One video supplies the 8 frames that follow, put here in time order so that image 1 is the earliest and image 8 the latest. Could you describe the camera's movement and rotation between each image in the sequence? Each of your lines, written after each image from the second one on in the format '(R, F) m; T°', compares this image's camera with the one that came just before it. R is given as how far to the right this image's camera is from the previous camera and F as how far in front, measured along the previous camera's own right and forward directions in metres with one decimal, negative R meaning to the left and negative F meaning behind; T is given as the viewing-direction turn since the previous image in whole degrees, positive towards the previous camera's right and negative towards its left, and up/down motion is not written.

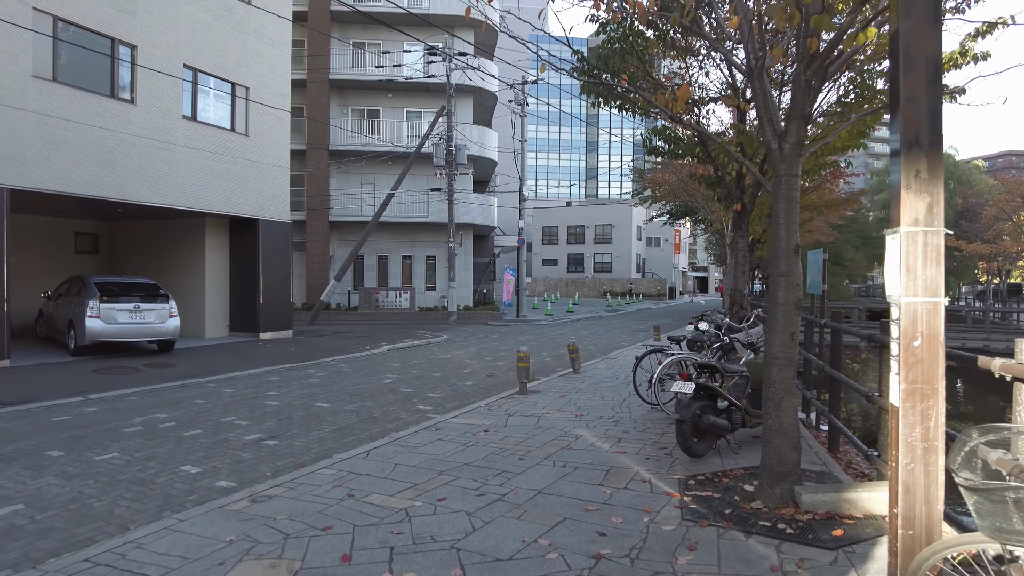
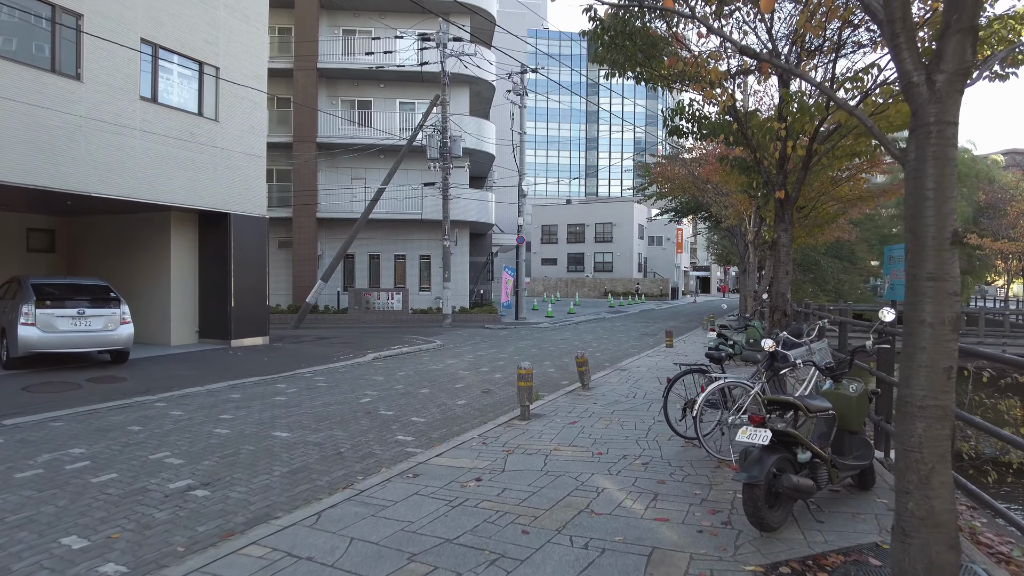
(0.0, +1.6) m; 0°
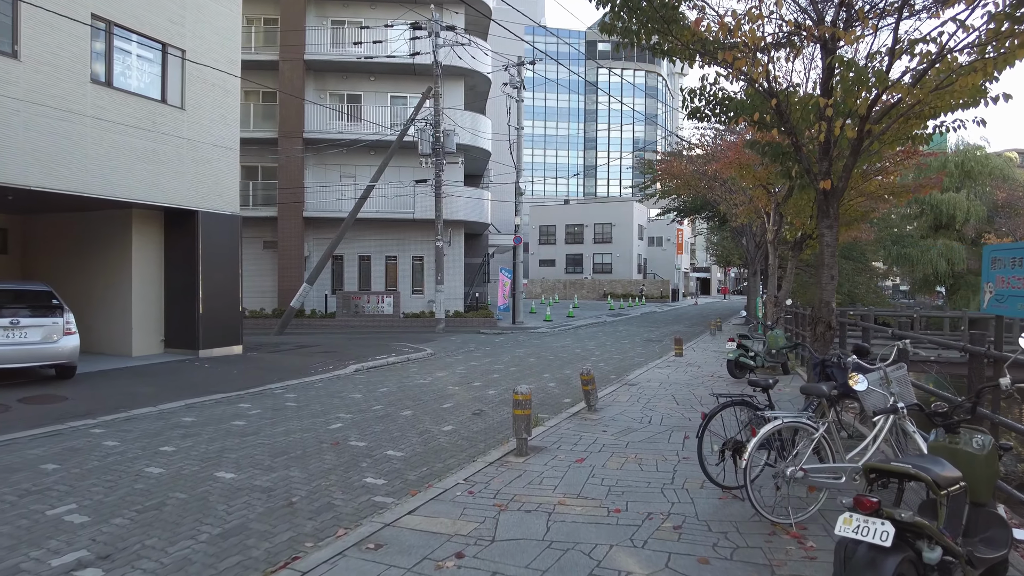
(0.0, +1.4) m; 0°
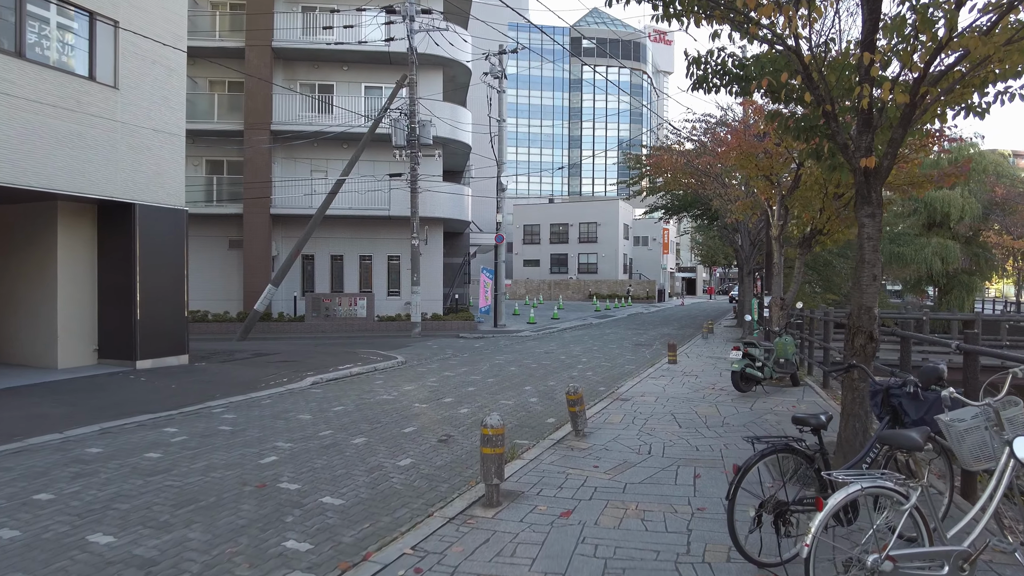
(+0.1, +1.4) m; +1°
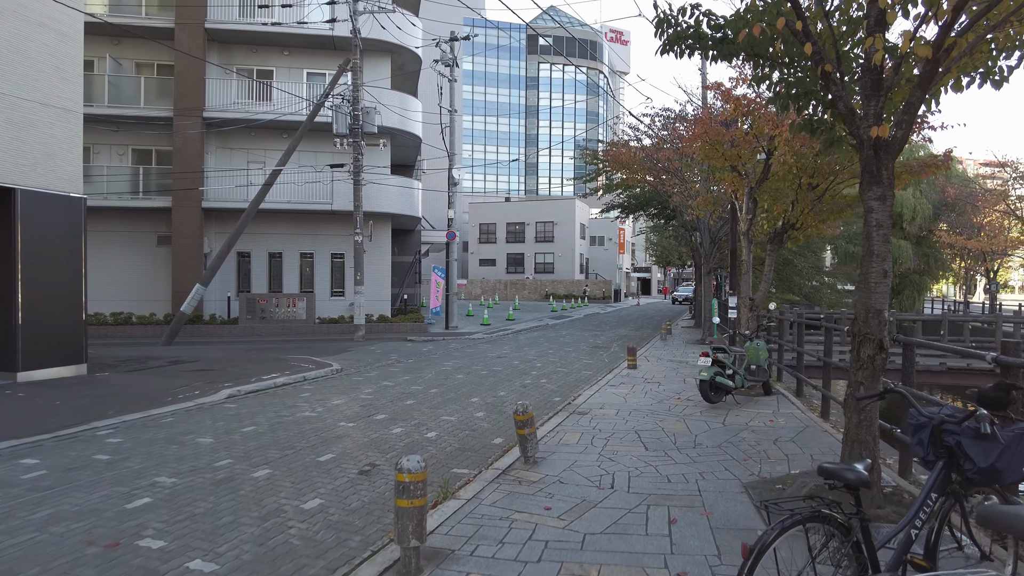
(+0.2, +1.2) m; +4°
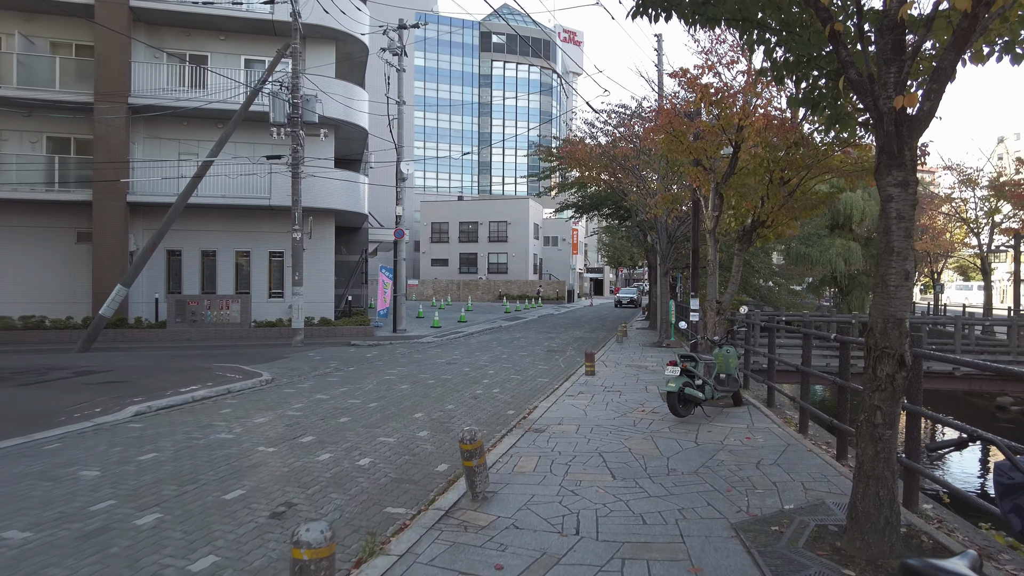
(+0.1, +1.0) m; +4°
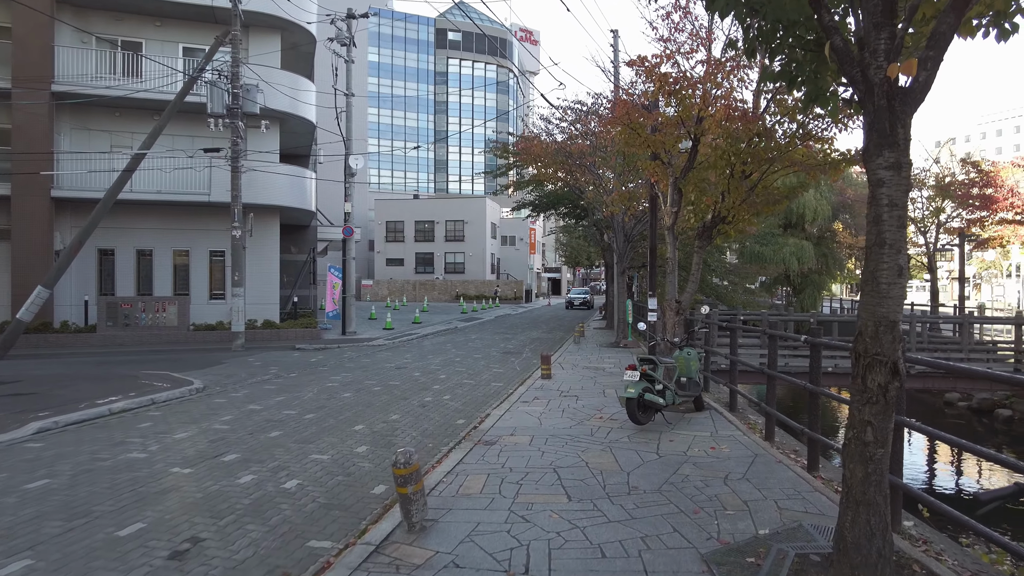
(+0.1, +0.6) m; +4°
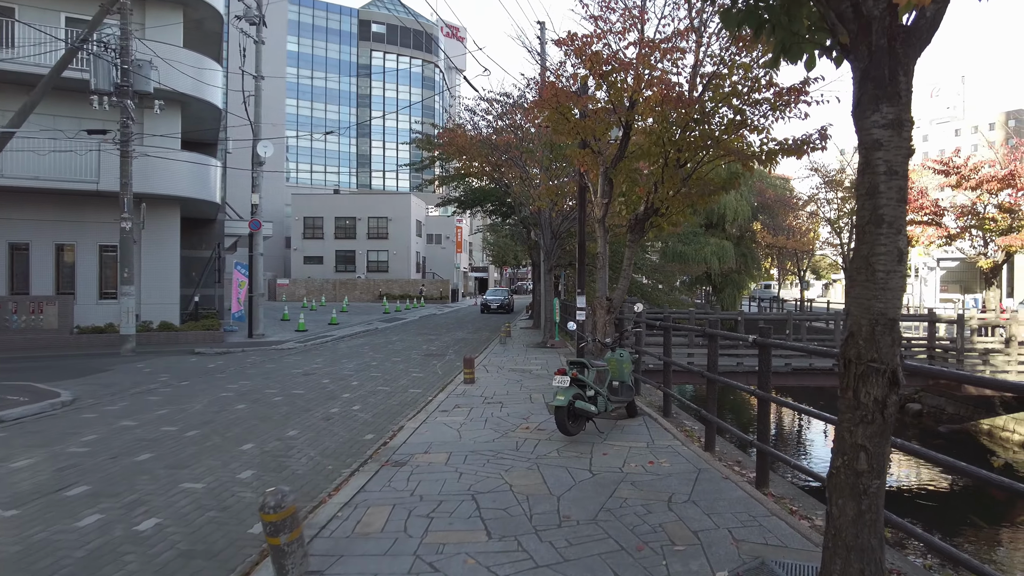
(+0.1, +0.9) m; +6°
